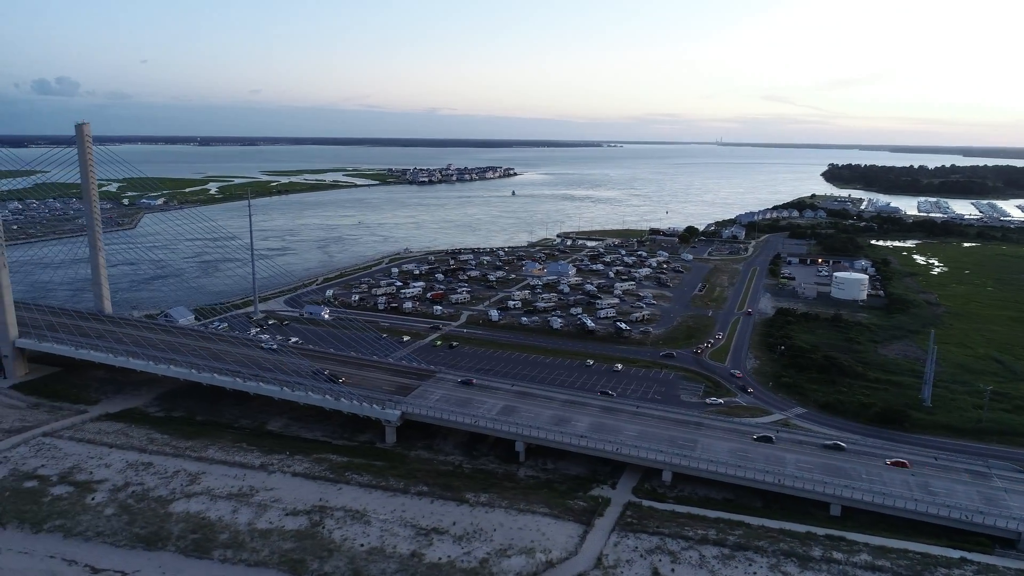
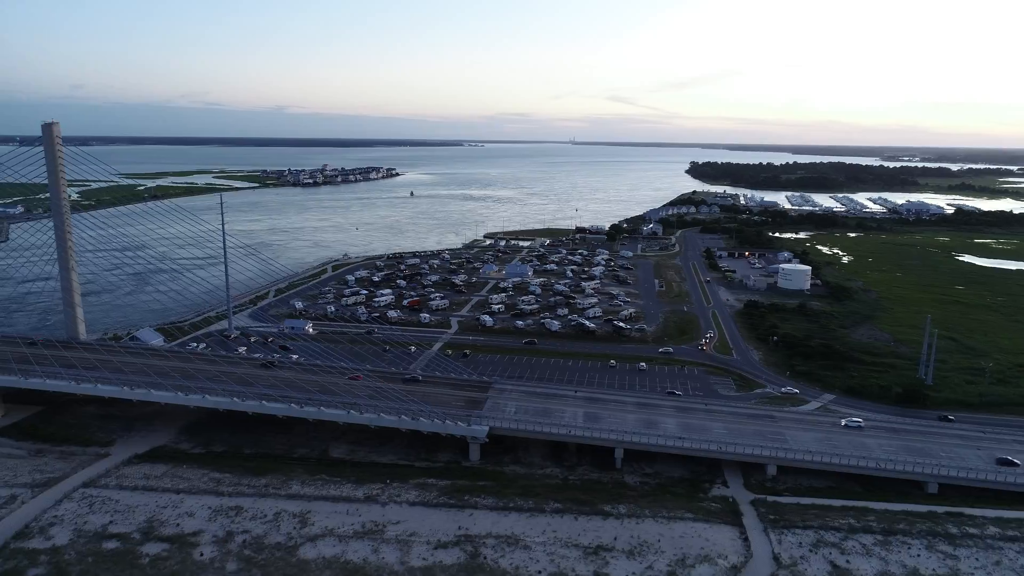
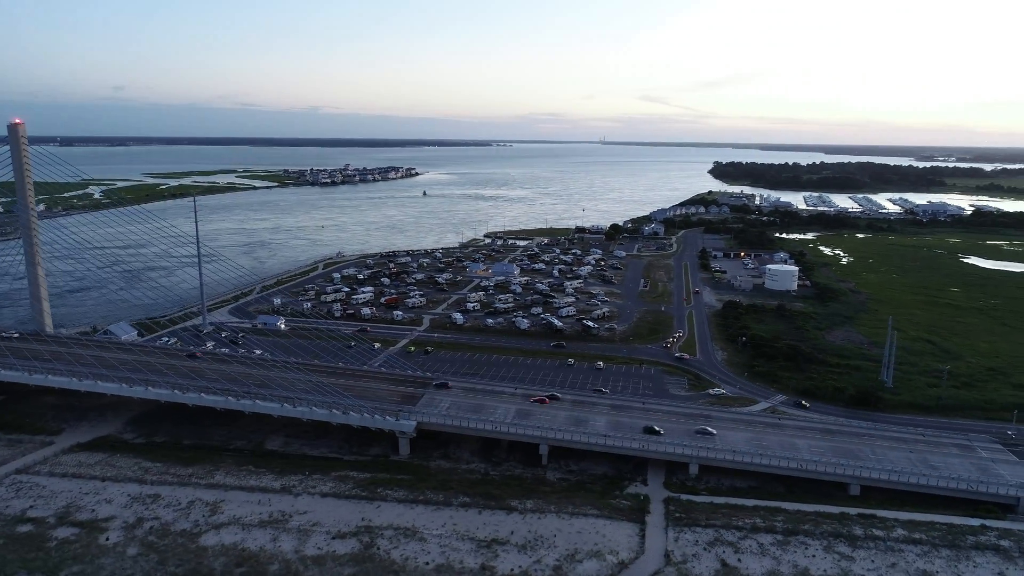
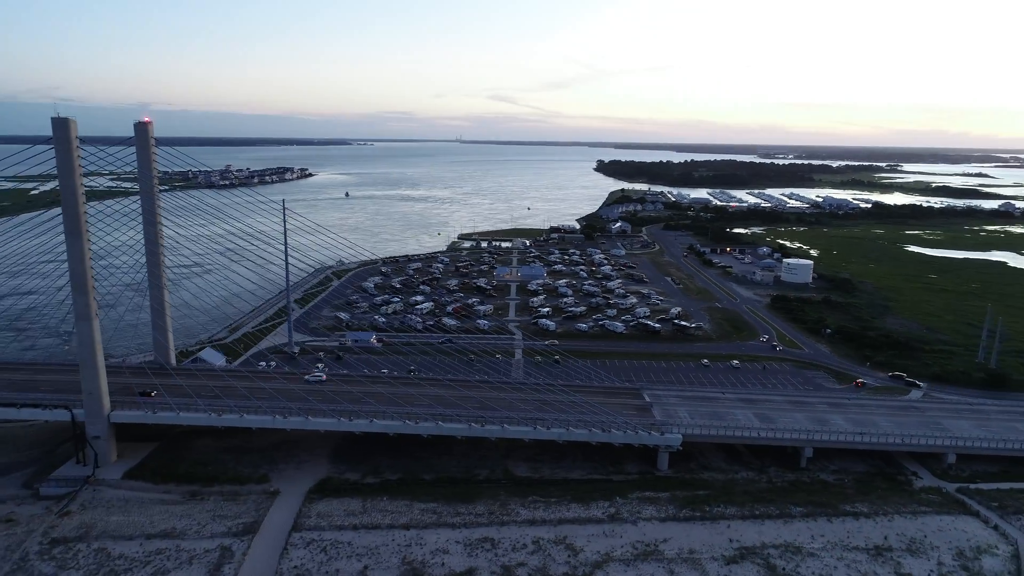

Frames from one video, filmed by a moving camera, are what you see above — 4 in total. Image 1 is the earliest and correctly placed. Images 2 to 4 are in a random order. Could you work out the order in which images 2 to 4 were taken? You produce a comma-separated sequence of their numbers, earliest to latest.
3, 2, 4
